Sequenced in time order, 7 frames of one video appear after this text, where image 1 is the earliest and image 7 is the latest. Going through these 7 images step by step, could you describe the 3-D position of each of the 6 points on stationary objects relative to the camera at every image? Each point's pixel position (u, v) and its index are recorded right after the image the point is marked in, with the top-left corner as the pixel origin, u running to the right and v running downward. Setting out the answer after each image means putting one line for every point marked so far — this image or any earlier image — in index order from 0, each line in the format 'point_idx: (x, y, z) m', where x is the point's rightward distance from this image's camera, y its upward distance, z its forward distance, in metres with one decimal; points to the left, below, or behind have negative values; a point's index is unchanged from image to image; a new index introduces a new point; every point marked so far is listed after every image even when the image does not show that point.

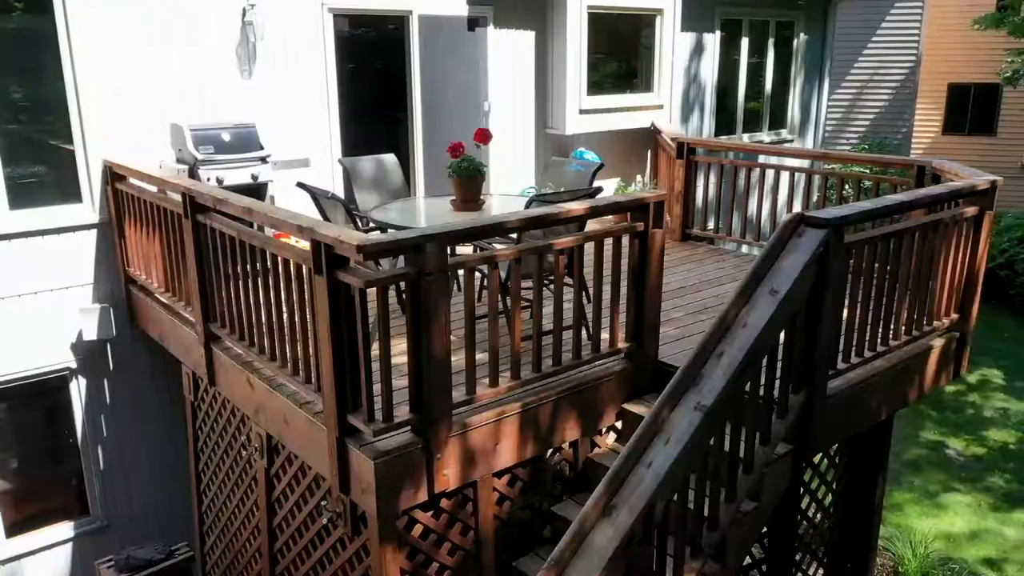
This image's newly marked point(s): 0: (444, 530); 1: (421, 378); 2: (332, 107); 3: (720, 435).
0: (-0.3, -0.9, +3.3) m
1: (-0.3, -0.3, +3.0) m
2: (-1.3, +1.3, +5.8) m
3: (+0.7, -0.5, +3.0) m
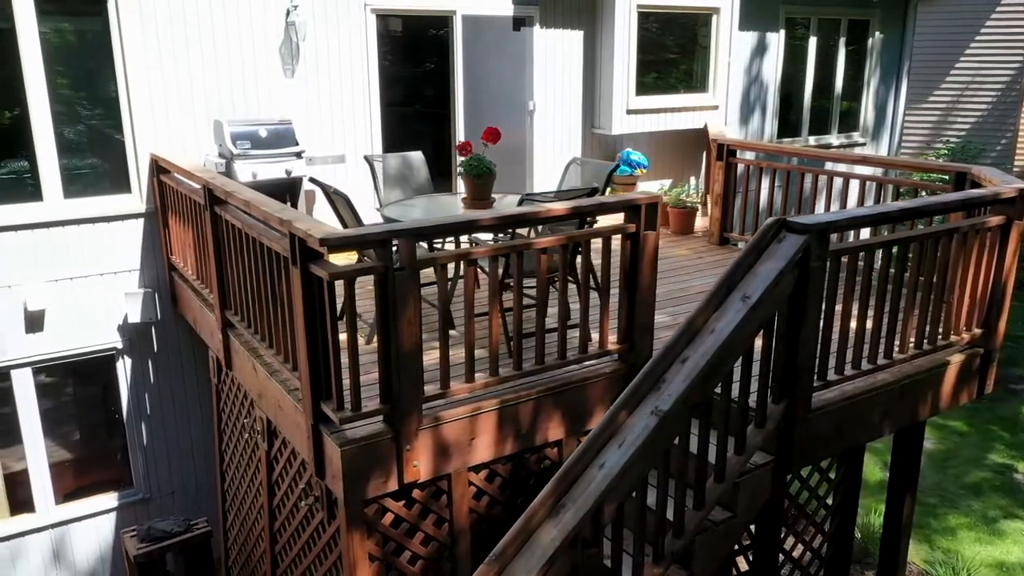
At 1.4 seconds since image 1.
0: (-0.4, -0.9, +3.4) m
1: (-0.5, -0.3, +3.1) m
2: (-1.0, +1.3, +6.0) m
3: (+0.6, -0.5, +3.0) m
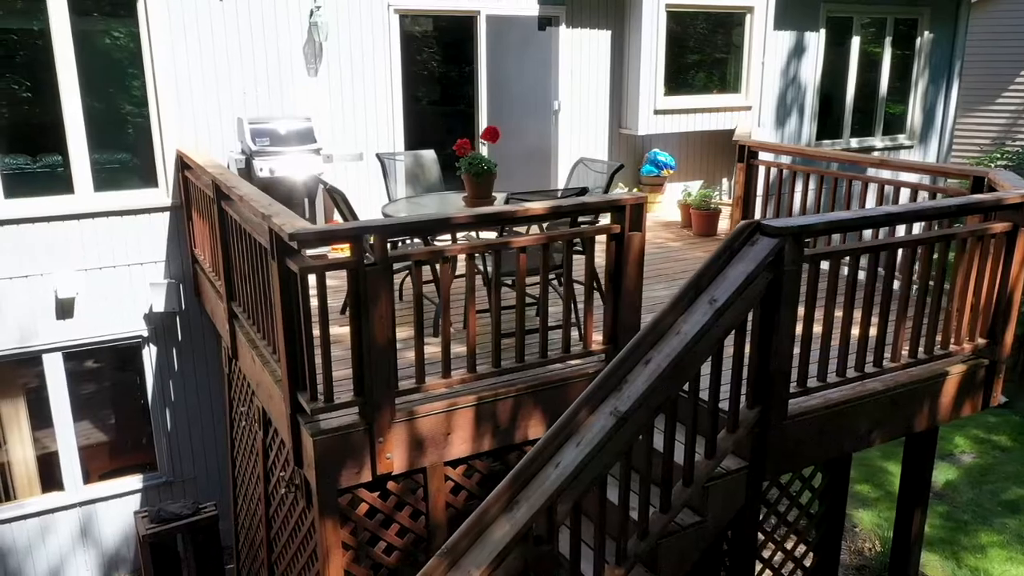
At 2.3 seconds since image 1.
0: (-0.5, -0.9, +3.4) m
1: (-0.6, -0.3, +3.1) m
2: (-0.9, +1.3, +6.1) m
3: (+0.5, -0.5, +2.9) m
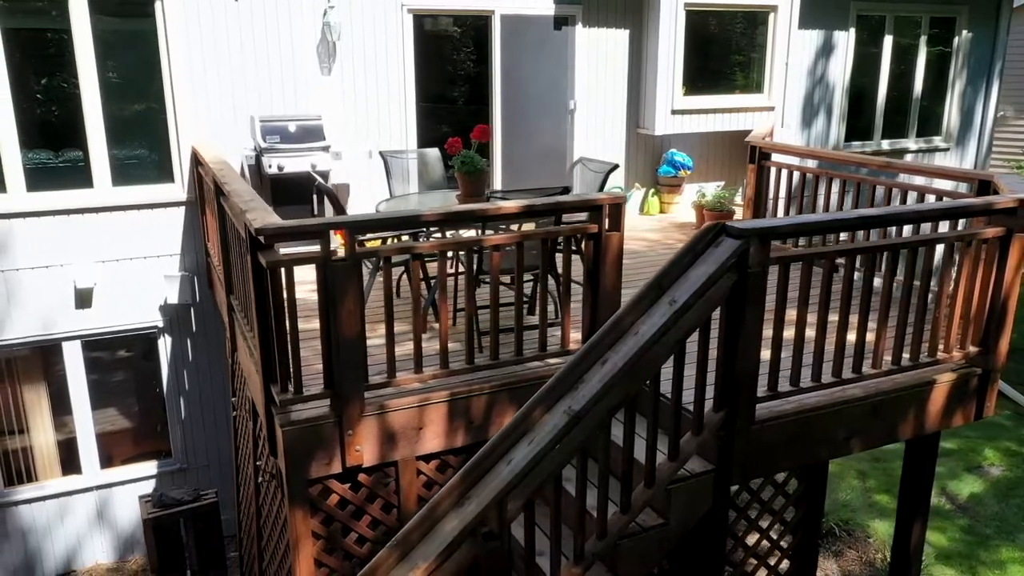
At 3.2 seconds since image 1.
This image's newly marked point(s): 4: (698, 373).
0: (-0.6, -0.9, +3.5) m
1: (-0.7, -0.3, +3.2) m
2: (-0.8, +1.4, +6.2) m
3: (+0.3, -0.5, +2.9) m
4: (+0.7, -0.3, +3.0) m
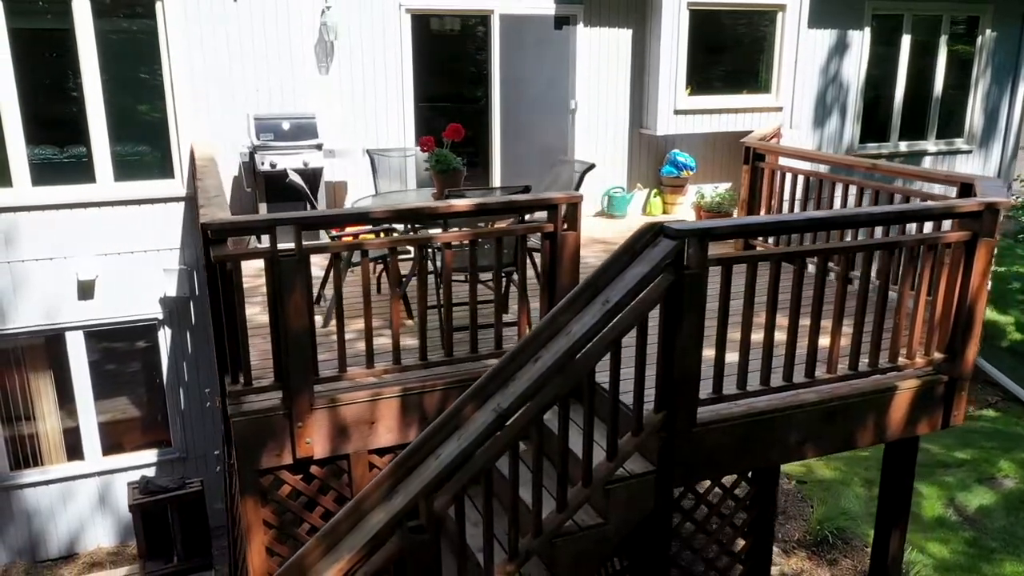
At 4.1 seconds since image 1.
0: (-0.8, -0.9, +3.5) m
1: (-0.9, -0.2, +3.3) m
2: (-0.8, +1.4, +6.2) m
3: (+0.1, -0.5, +2.9) m
4: (+0.5, -0.3, +3.0) m
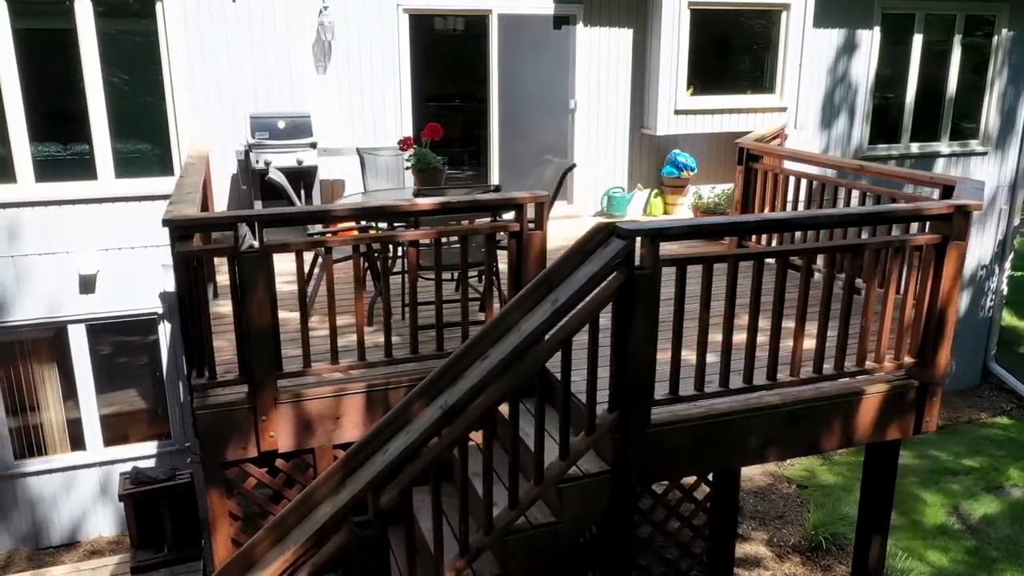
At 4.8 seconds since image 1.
0: (-1.0, -0.9, +3.6) m
1: (-1.1, -0.2, +3.3) m
2: (-0.8, +1.4, +6.3) m
3: (-0.1, -0.5, +3.0) m
4: (+0.3, -0.3, +3.0) m
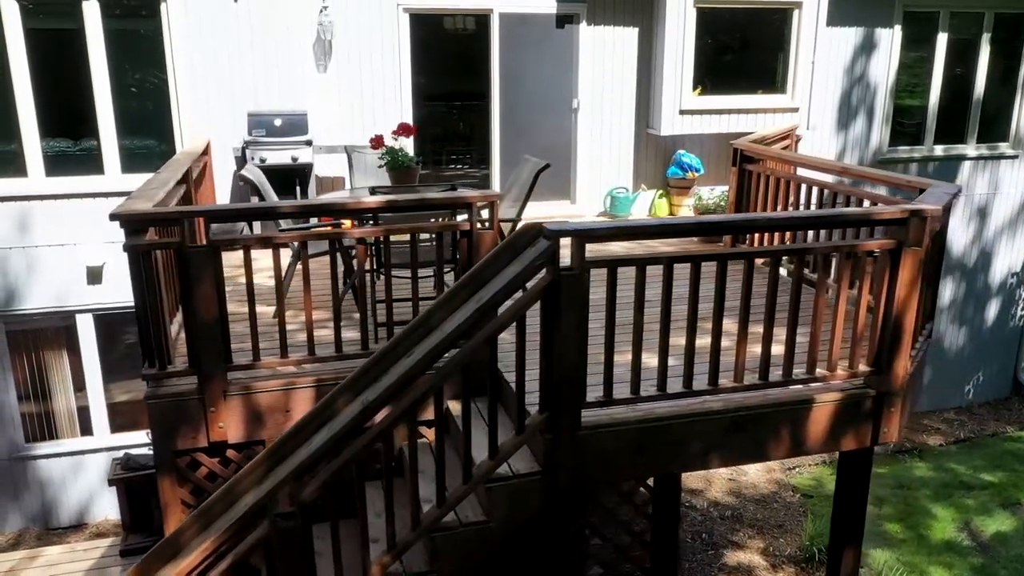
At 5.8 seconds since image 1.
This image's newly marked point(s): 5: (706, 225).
0: (-1.2, -0.8, +3.7) m
1: (-1.3, -0.2, +3.4) m
2: (-0.8, +1.4, +6.4) m
3: (-0.3, -0.5, +3.0) m
4: (0.0, -0.3, +3.0) m
5: (+0.7, +0.2, +3.0) m
